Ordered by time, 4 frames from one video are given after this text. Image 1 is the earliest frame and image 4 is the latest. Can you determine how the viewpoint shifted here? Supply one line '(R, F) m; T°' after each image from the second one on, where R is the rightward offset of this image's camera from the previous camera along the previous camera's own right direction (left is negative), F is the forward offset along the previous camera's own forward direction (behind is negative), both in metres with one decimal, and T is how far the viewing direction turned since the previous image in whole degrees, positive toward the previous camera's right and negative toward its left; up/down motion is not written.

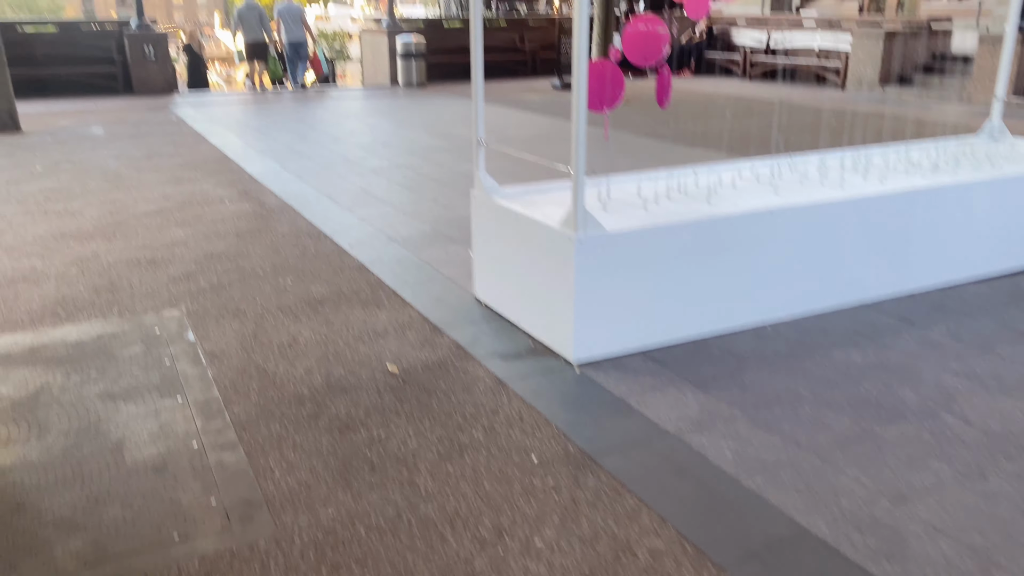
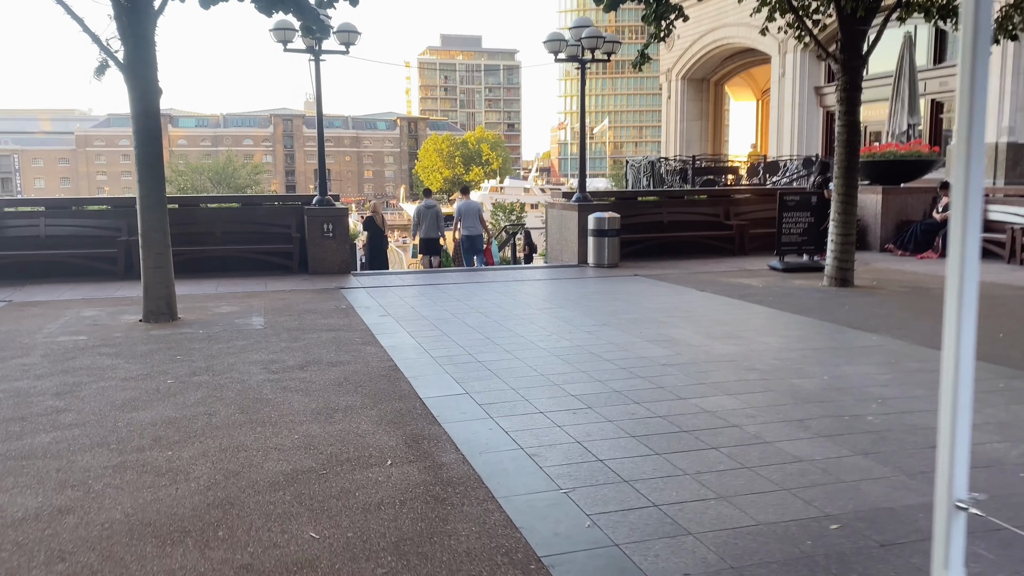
(-0.7, +2.1) m; -11°
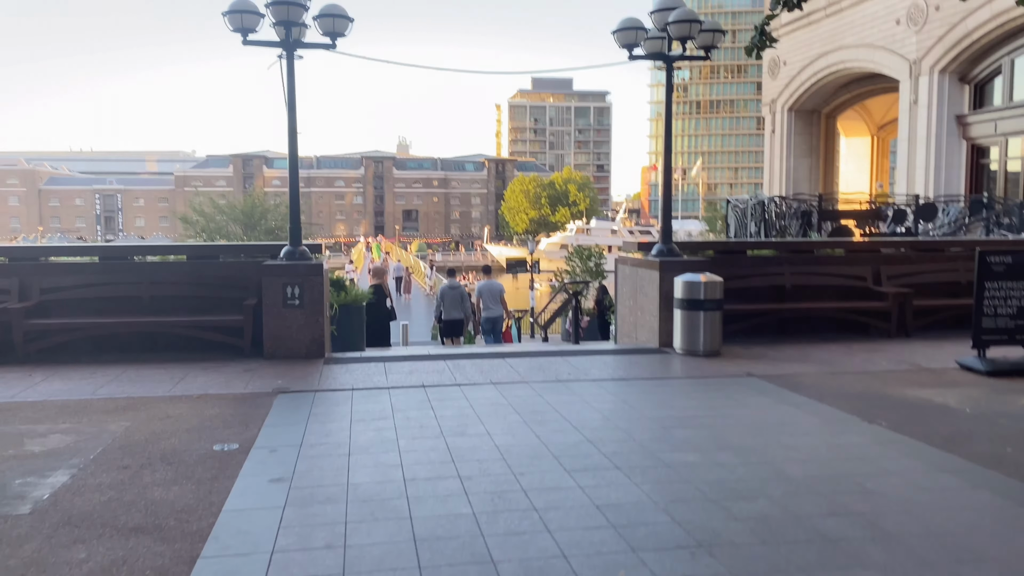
(+0.5, +4.4) m; -6°
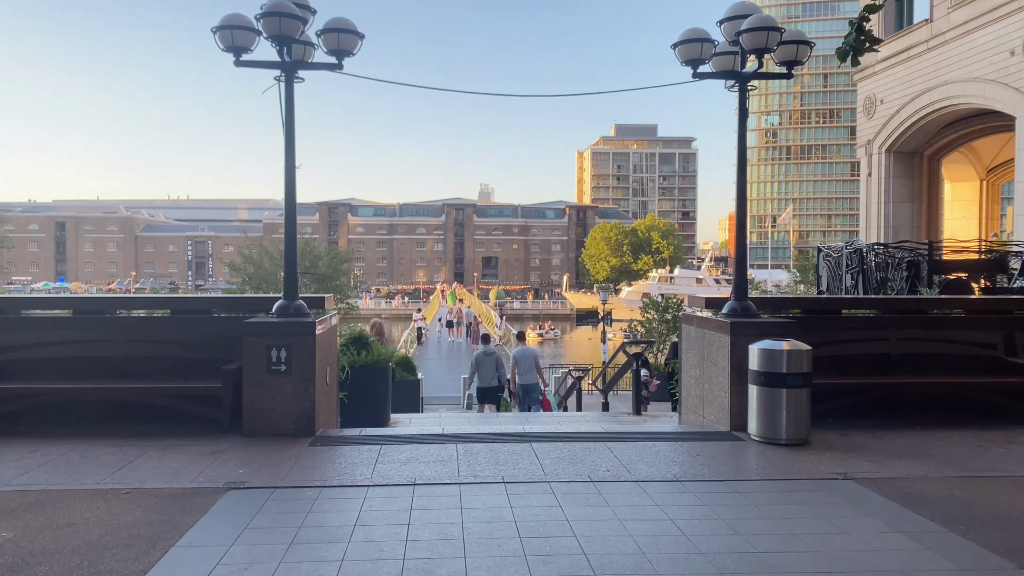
(+0.5, +1.7) m; -6°
